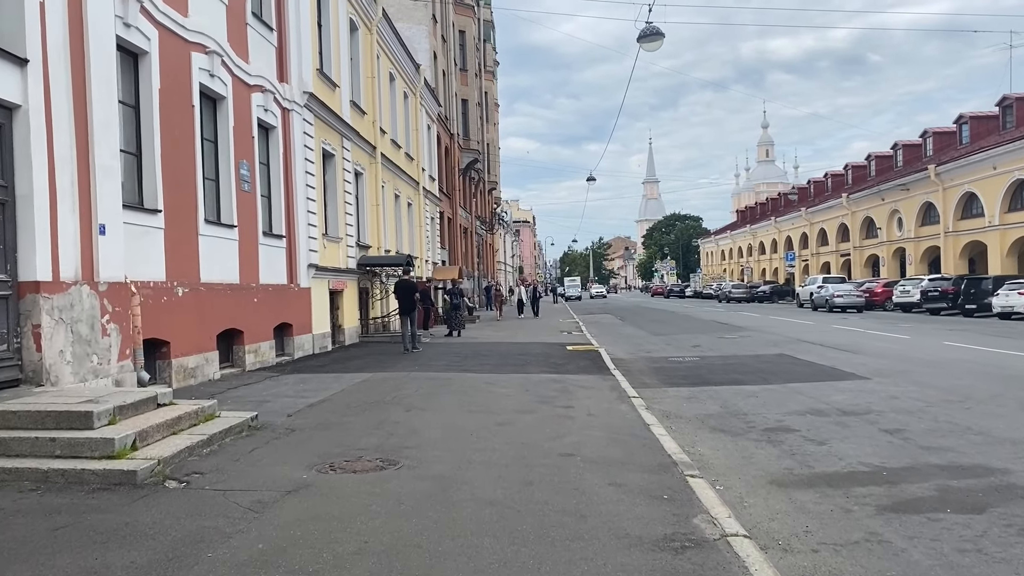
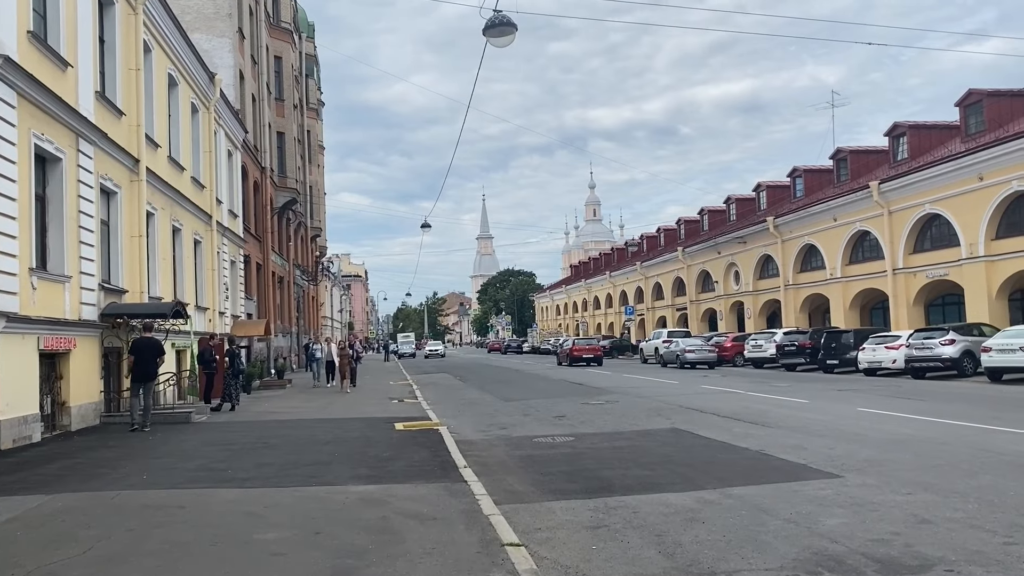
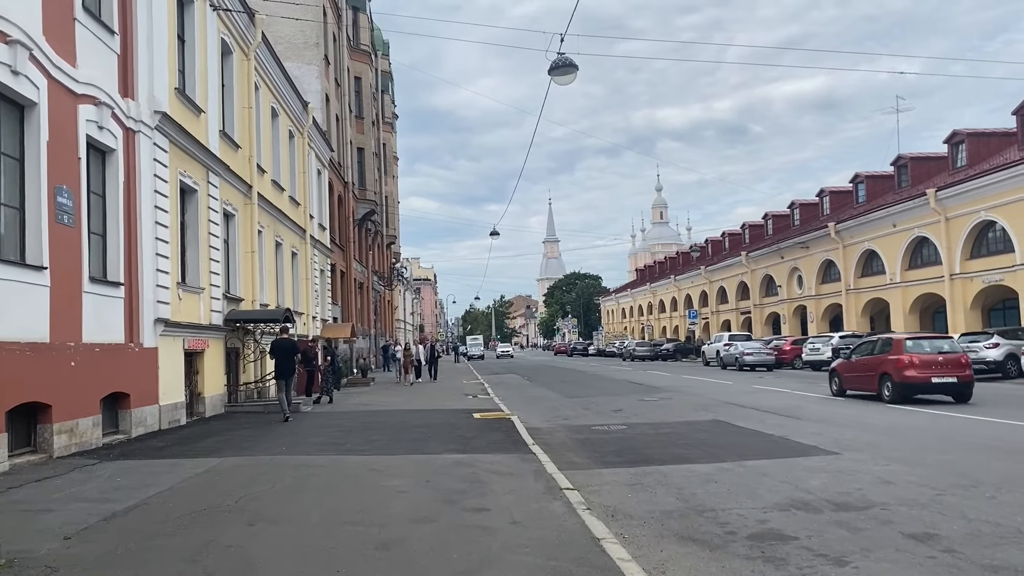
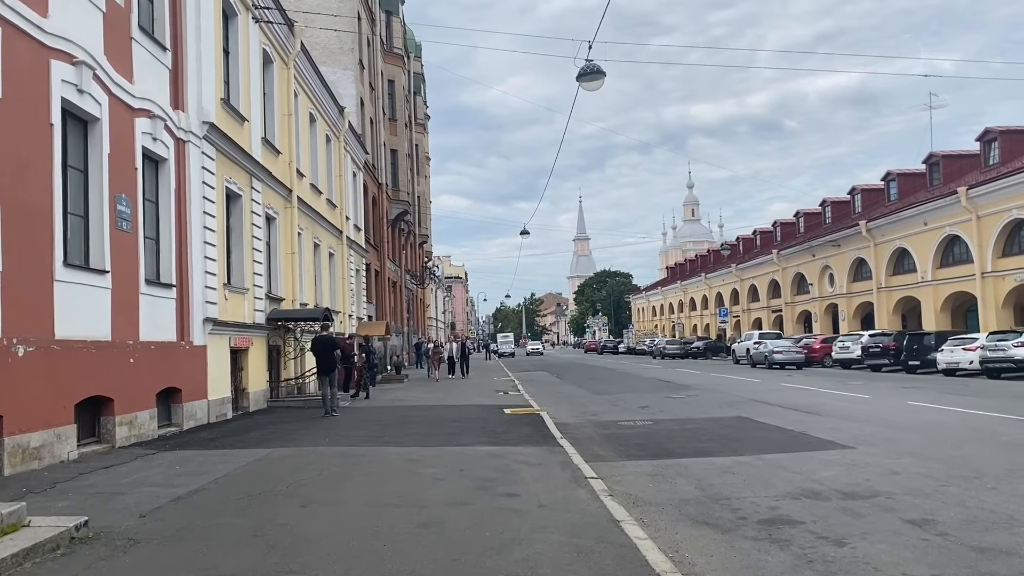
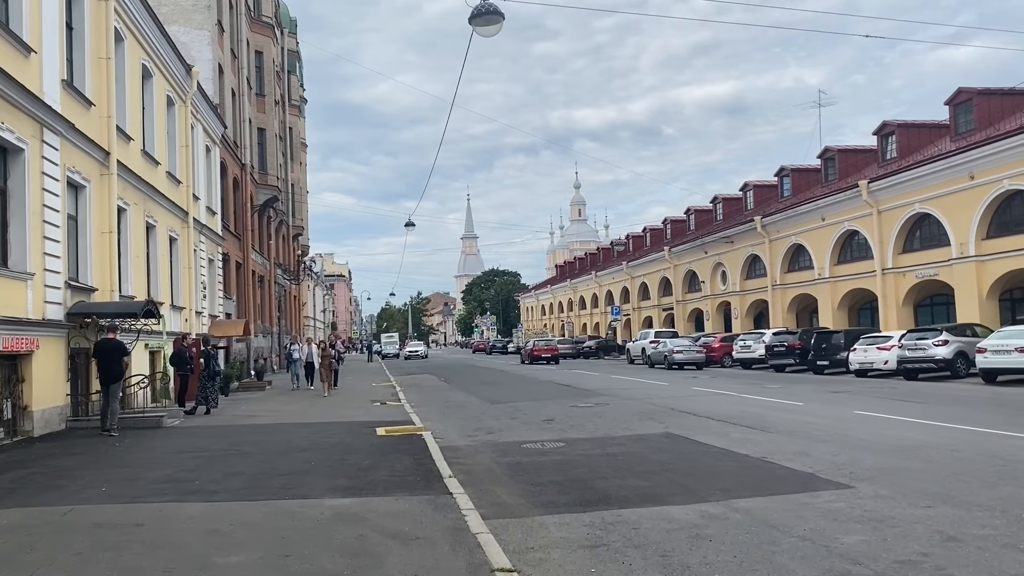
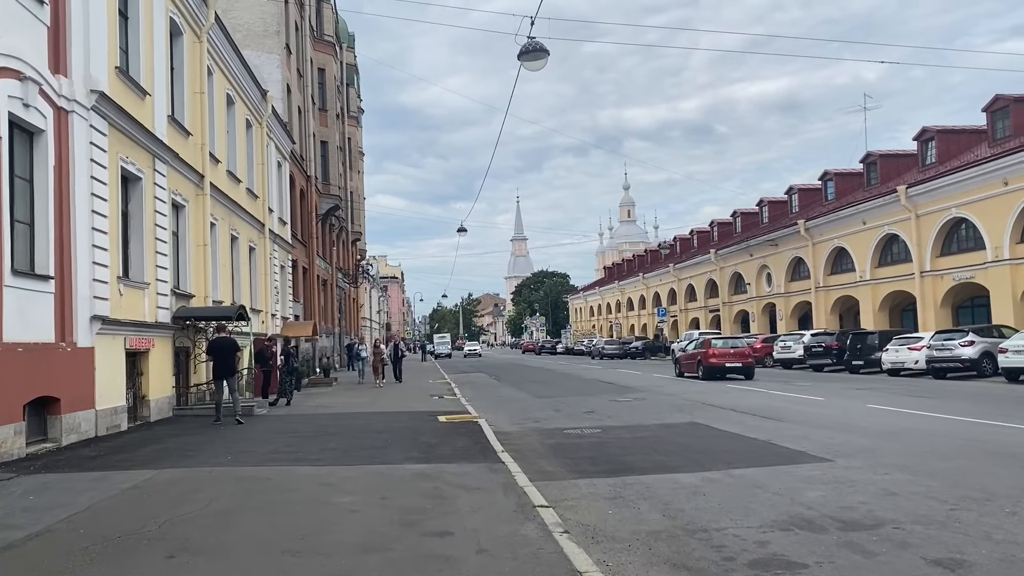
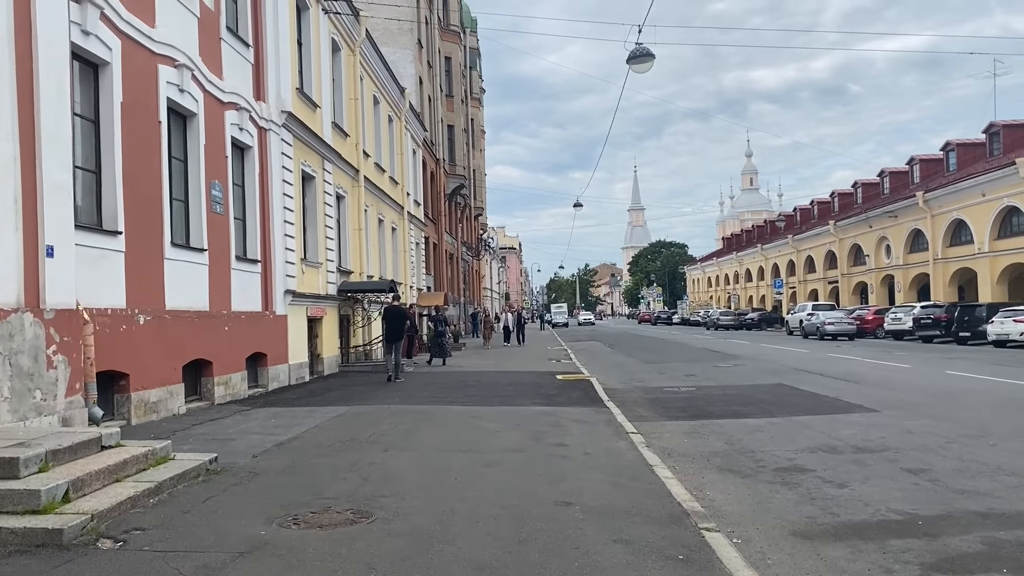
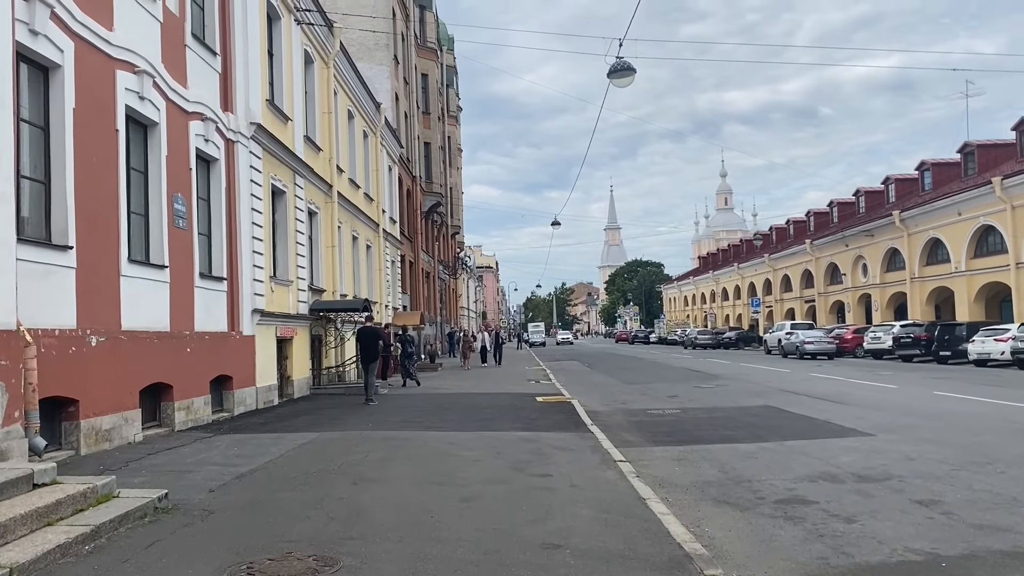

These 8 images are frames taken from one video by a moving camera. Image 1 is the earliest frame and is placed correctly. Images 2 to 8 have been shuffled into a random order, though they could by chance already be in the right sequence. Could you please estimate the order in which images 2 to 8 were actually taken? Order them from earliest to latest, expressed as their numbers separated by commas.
7, 8, 4, 3, 6, 2, 5
